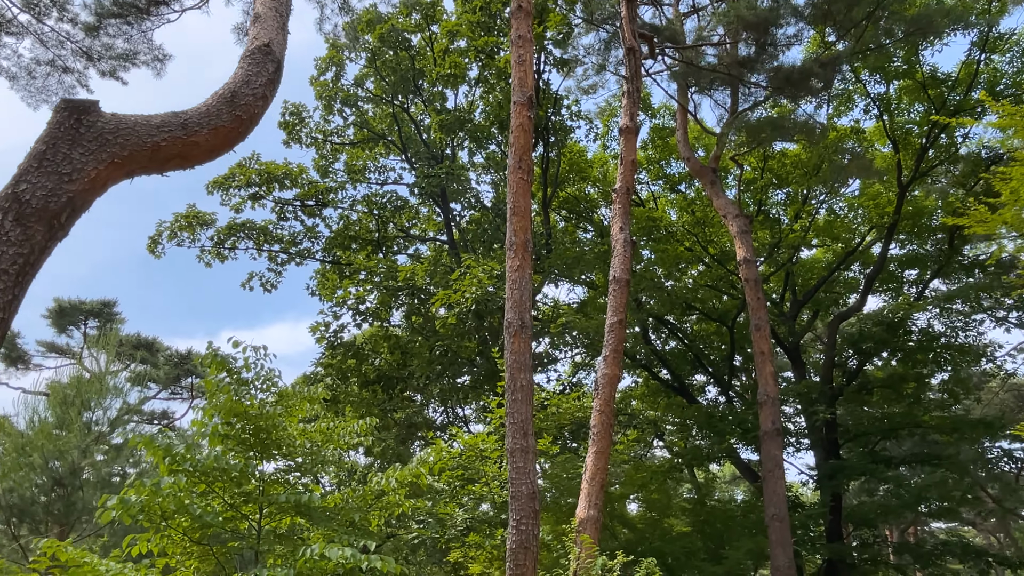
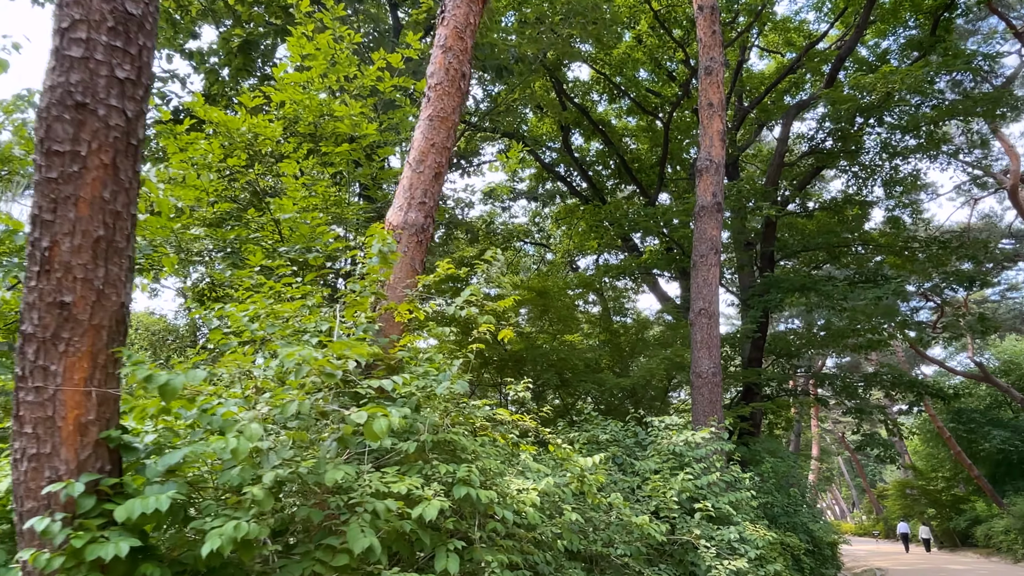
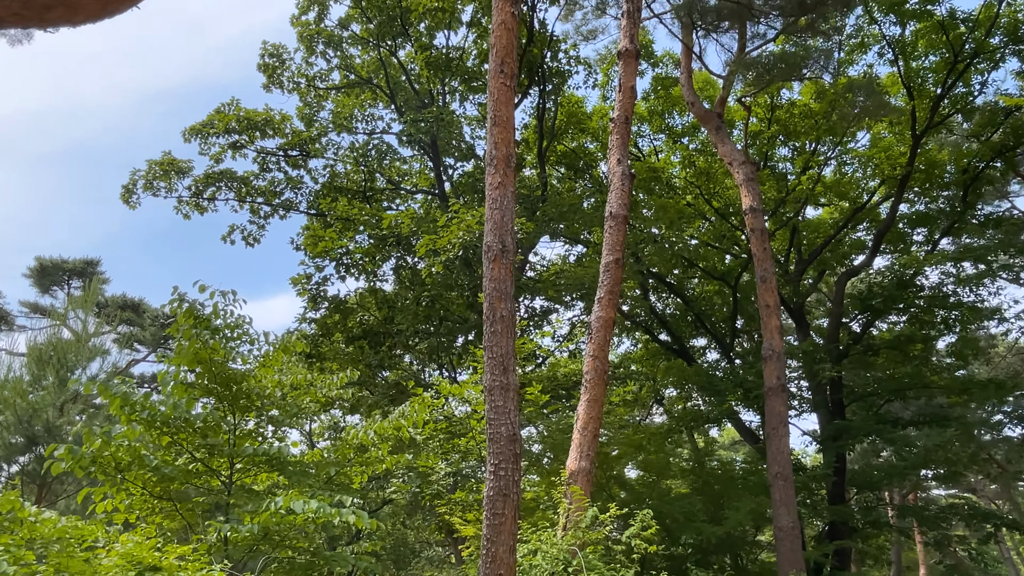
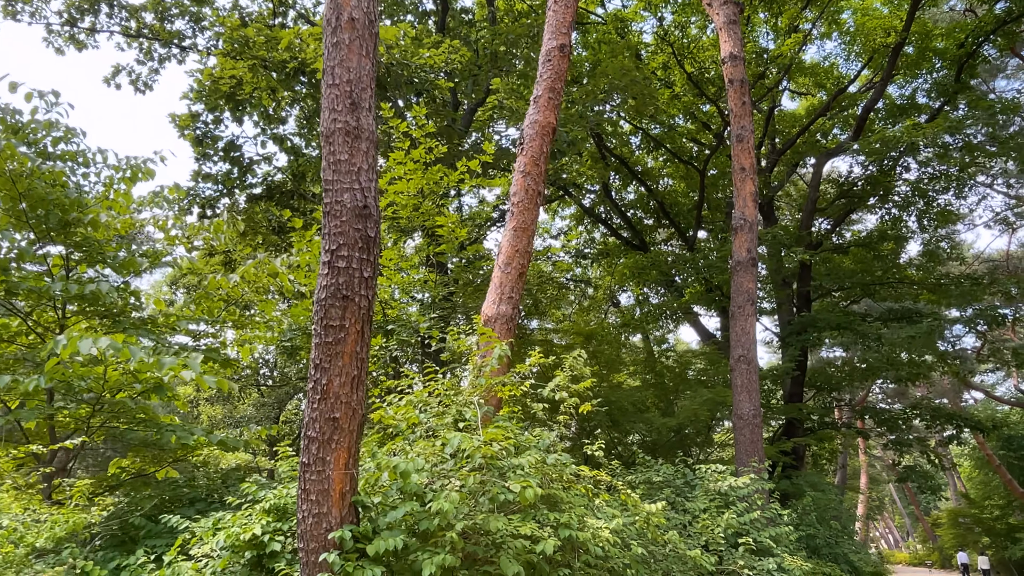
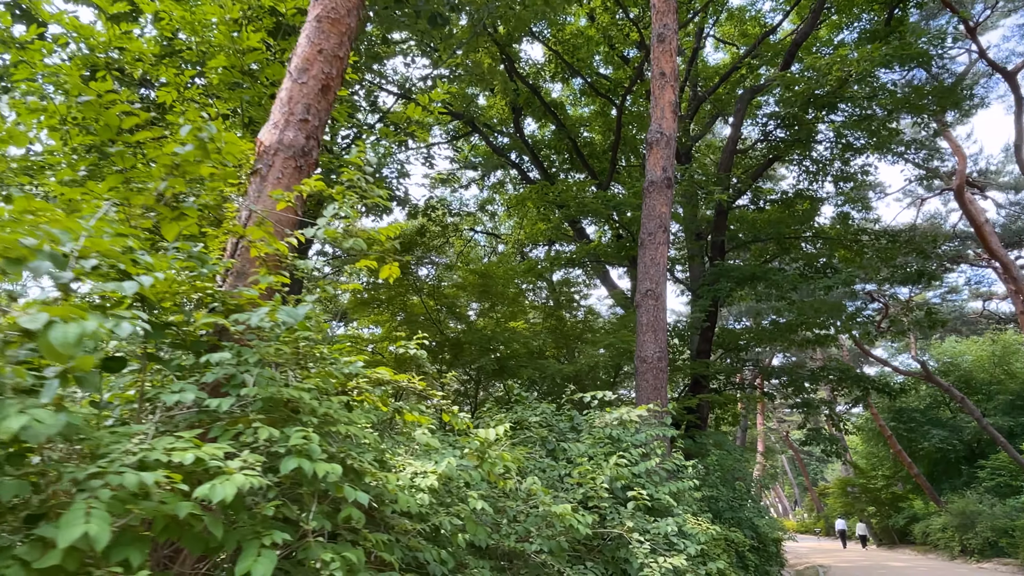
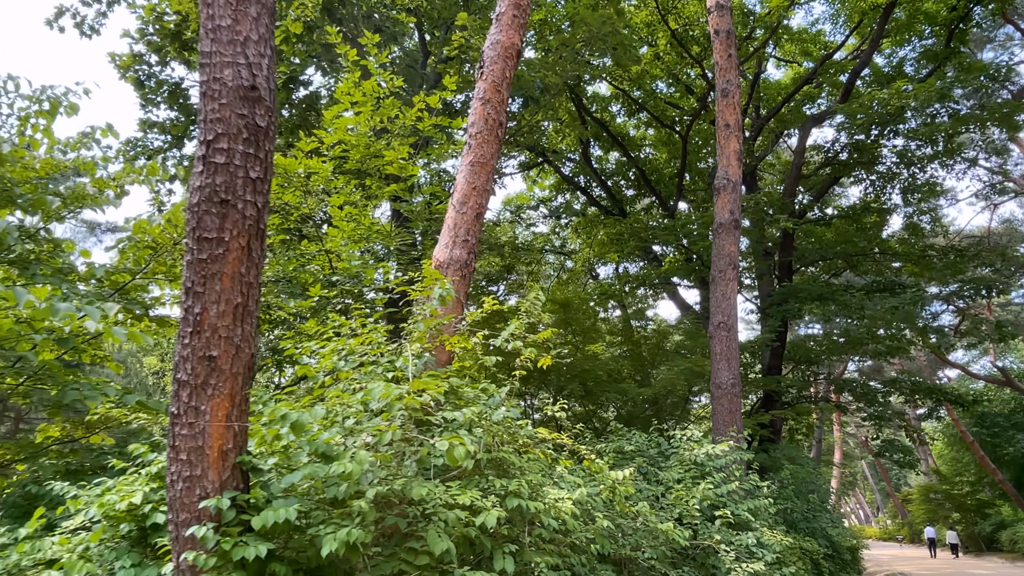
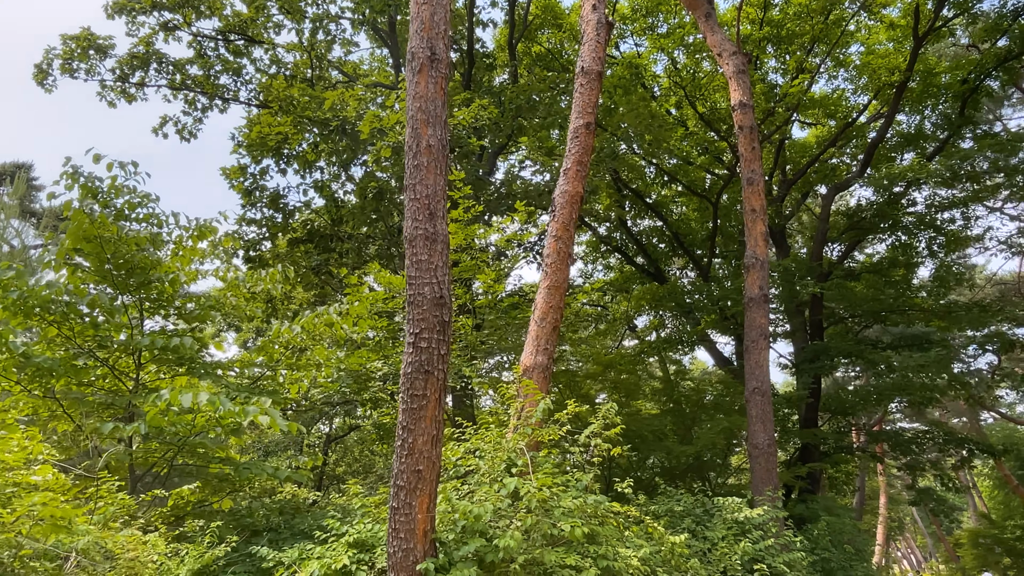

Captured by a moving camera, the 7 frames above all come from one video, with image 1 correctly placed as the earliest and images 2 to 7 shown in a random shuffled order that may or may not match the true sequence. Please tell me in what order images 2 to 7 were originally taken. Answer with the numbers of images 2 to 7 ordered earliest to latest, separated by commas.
3, 7, 4, 6, 2, 5
